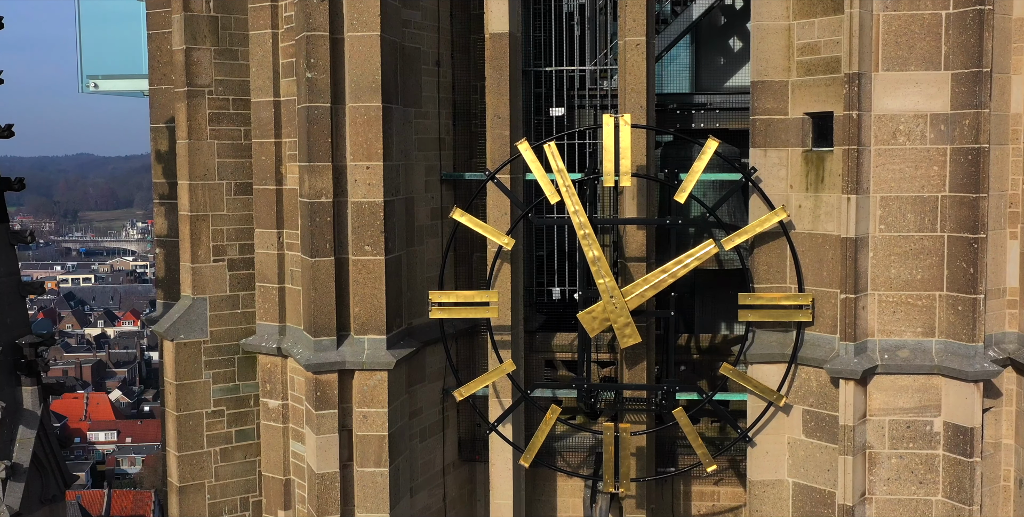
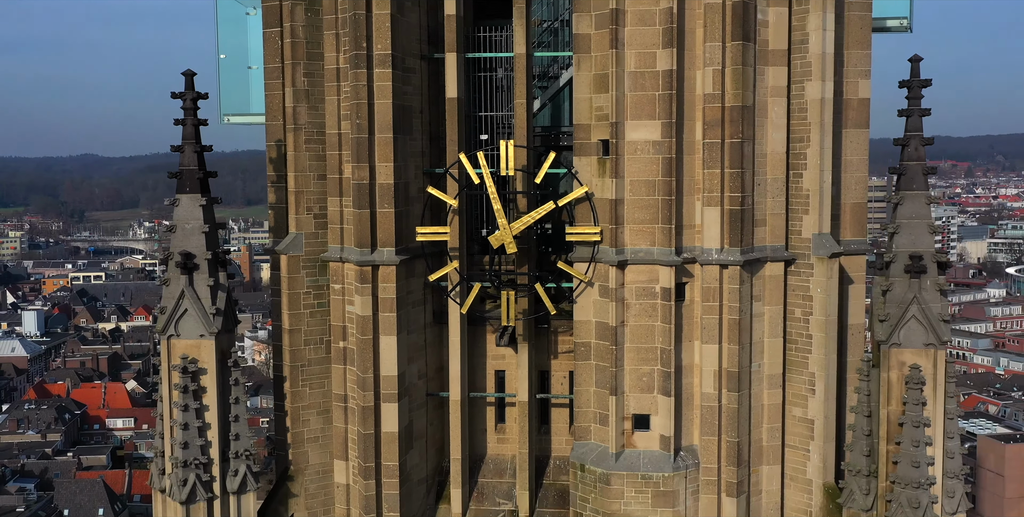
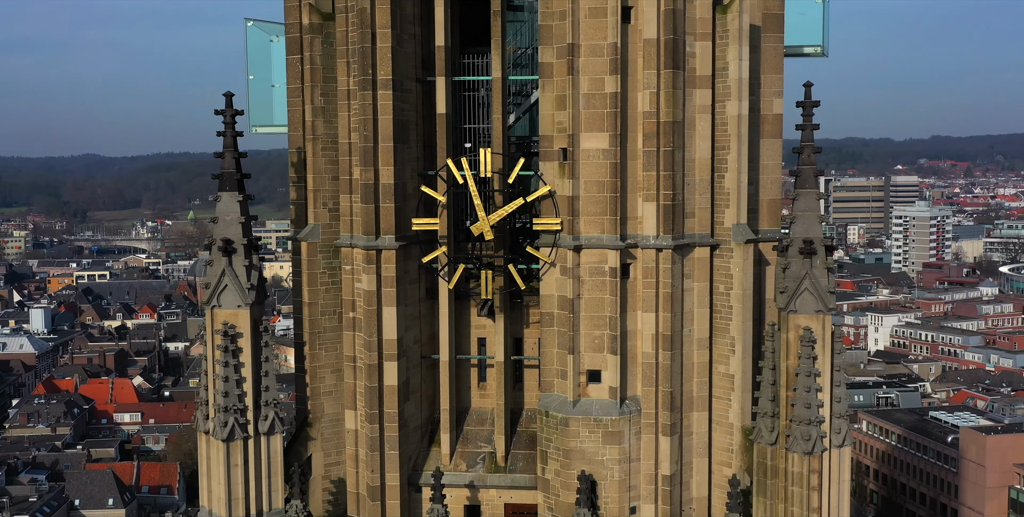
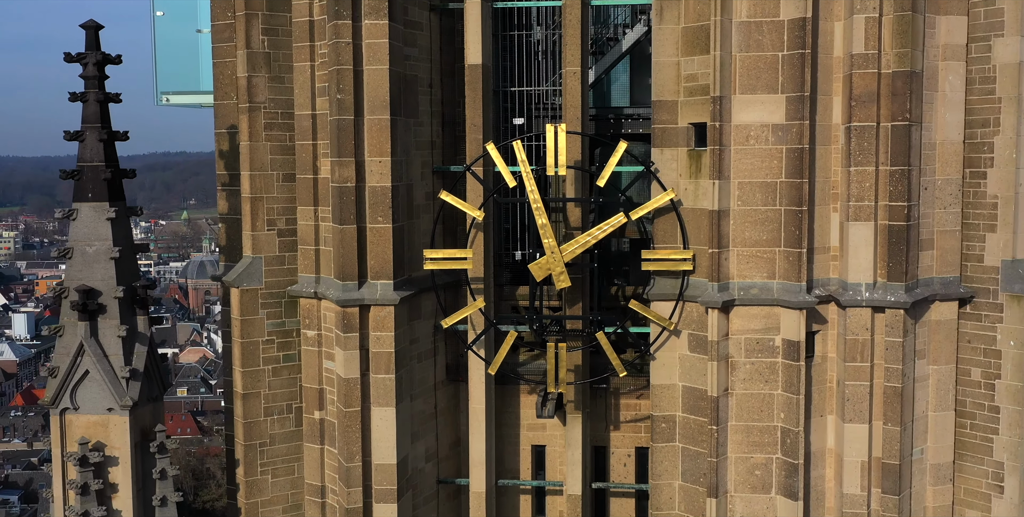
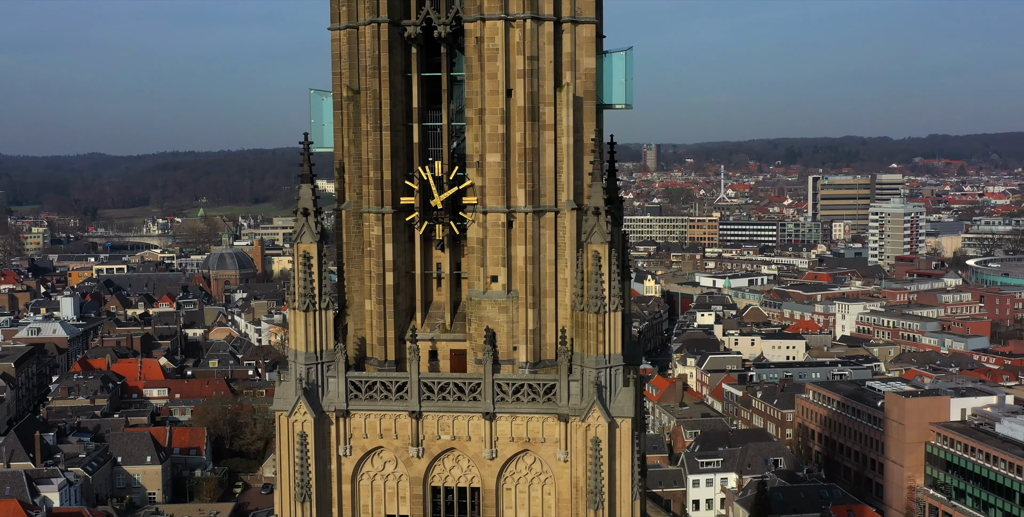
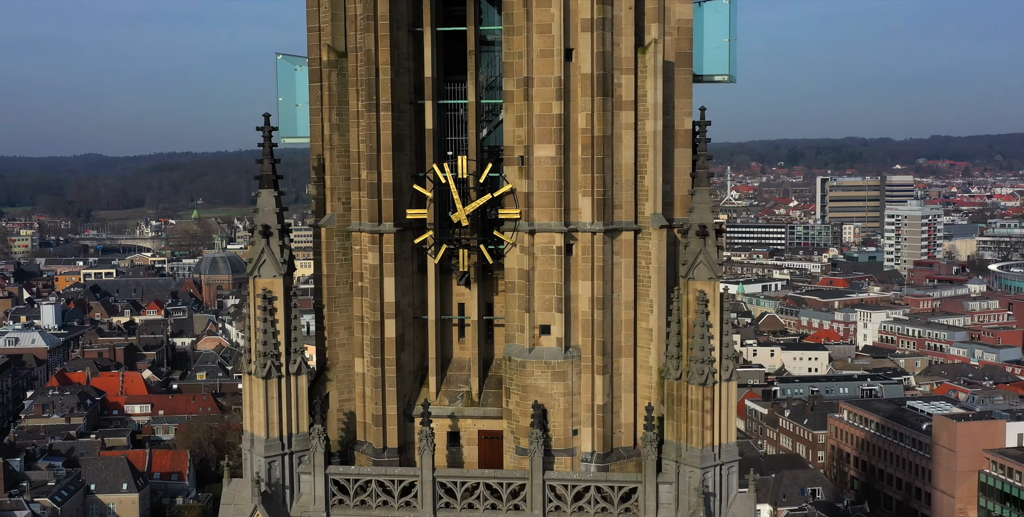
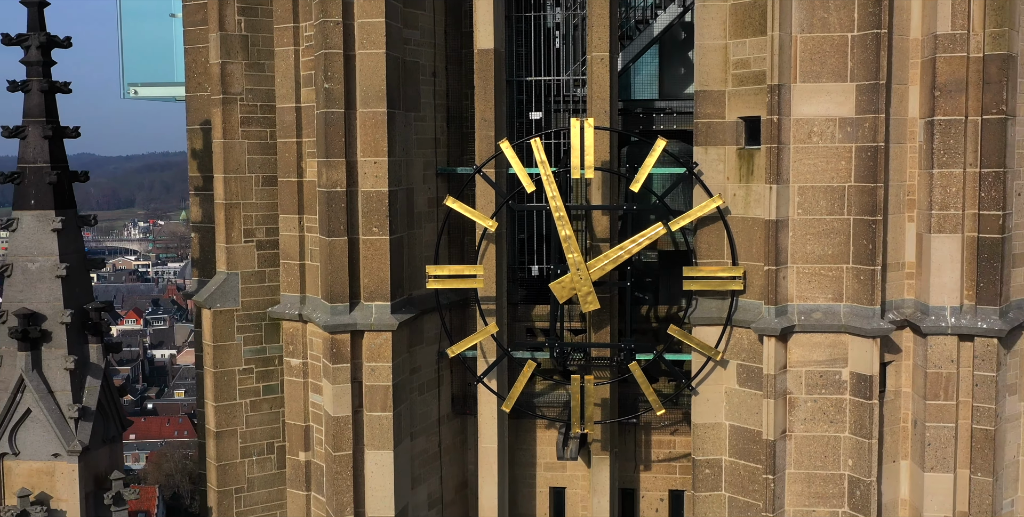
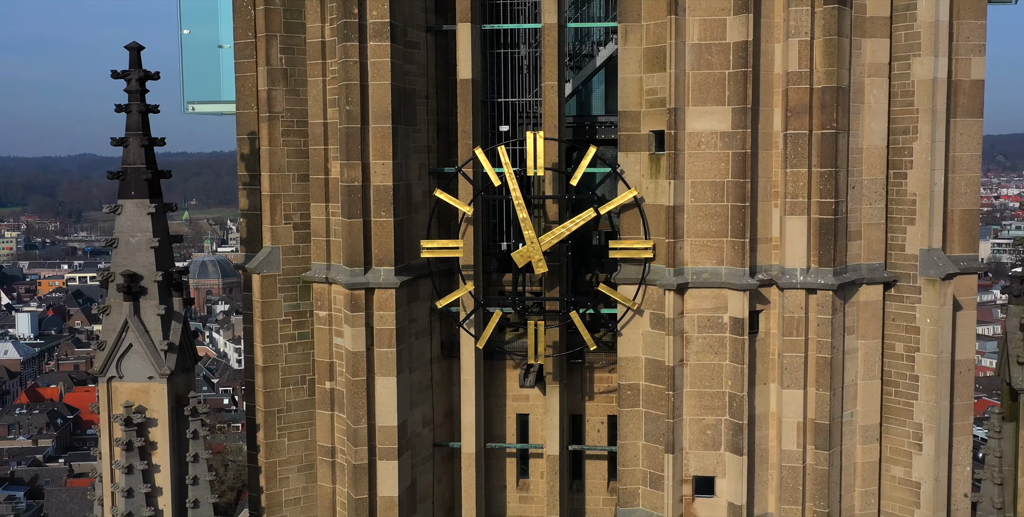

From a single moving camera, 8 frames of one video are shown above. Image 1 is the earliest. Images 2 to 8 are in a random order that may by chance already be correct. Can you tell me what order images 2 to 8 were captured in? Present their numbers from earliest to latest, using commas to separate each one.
7, 4, 8, 2, 3, 6, 5
